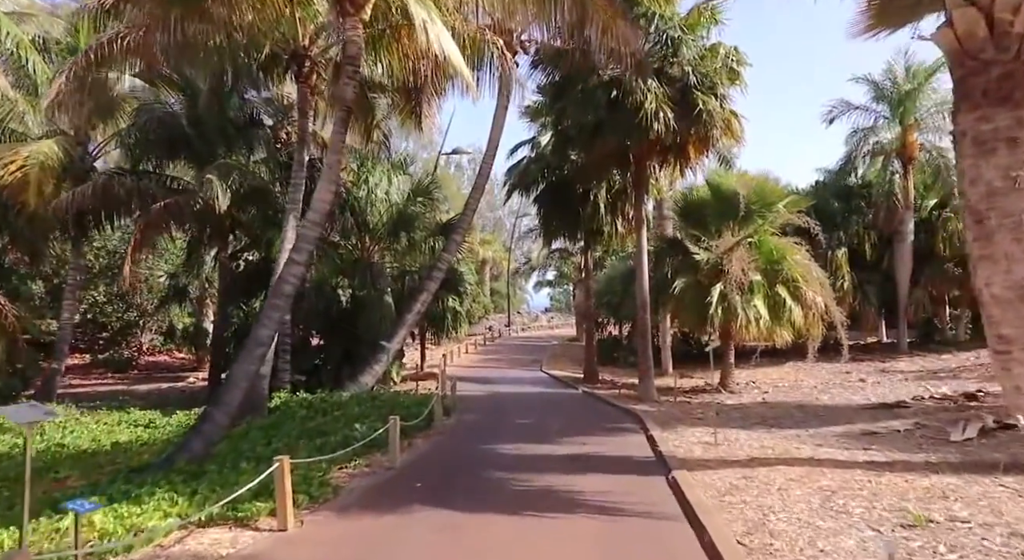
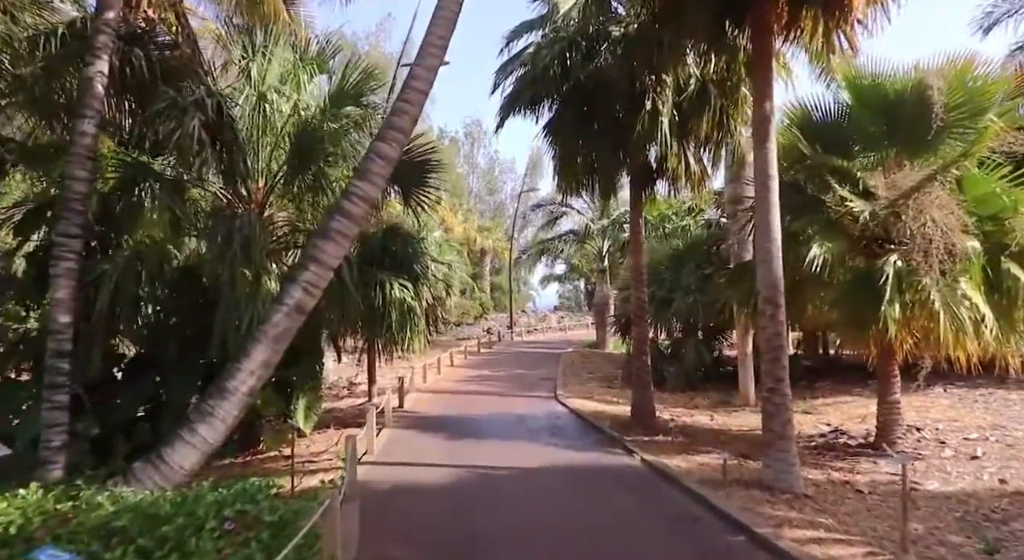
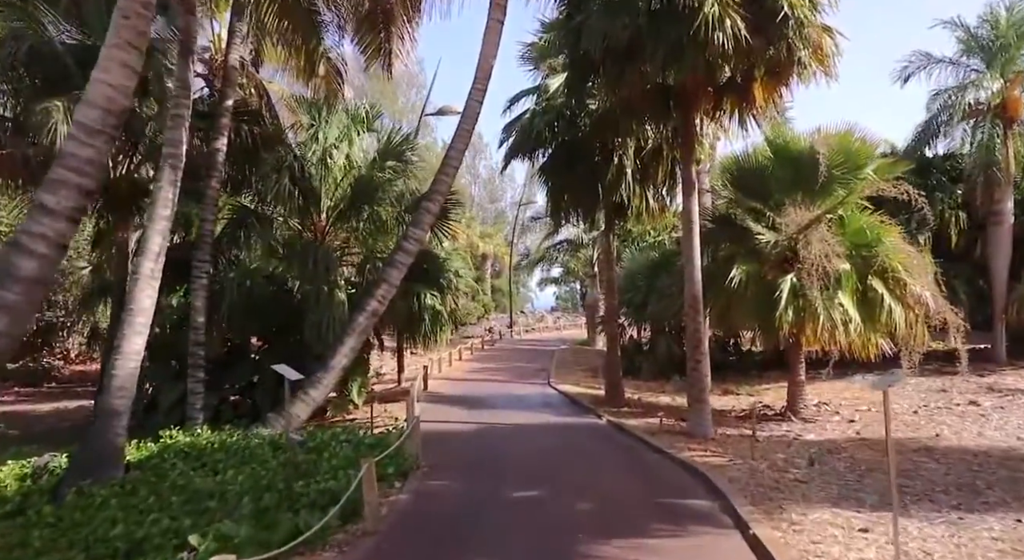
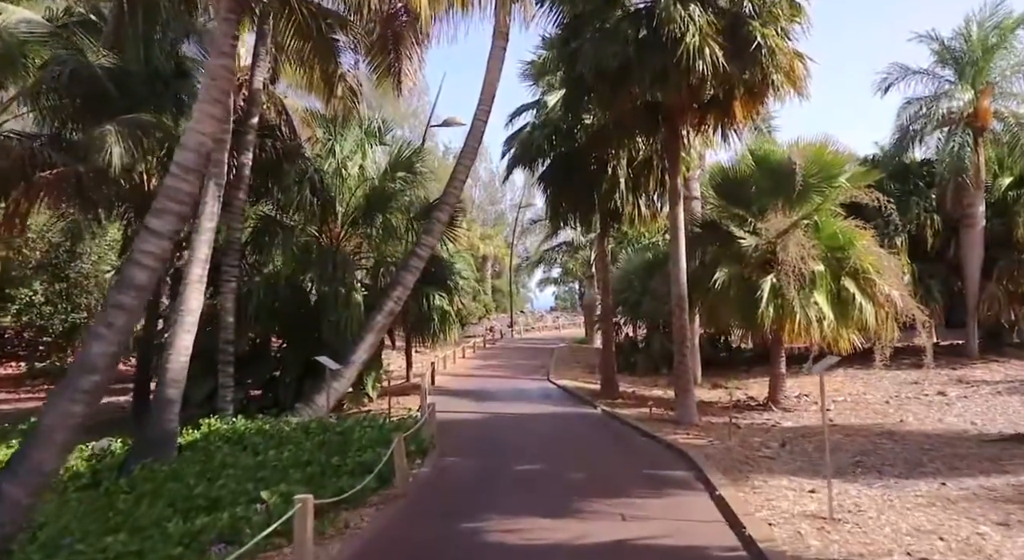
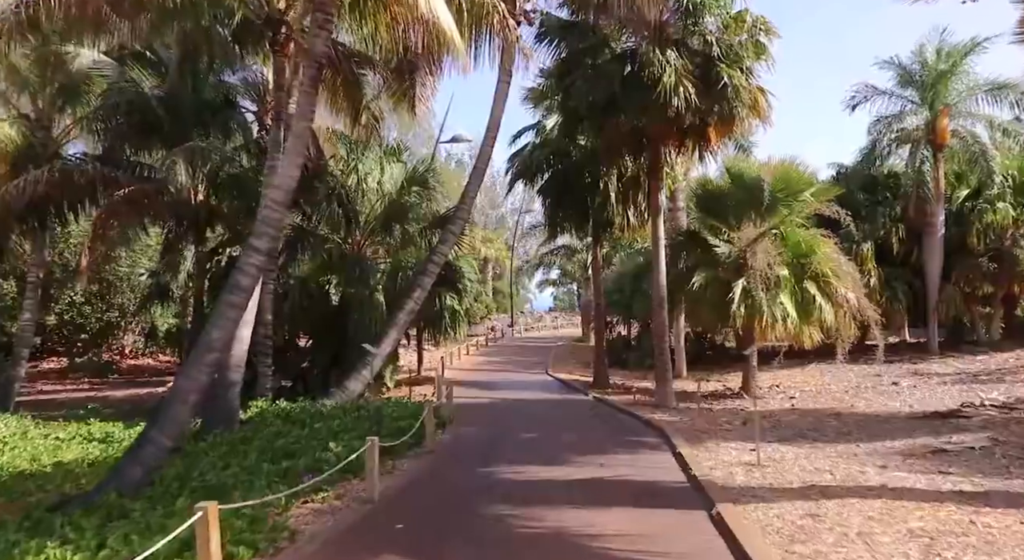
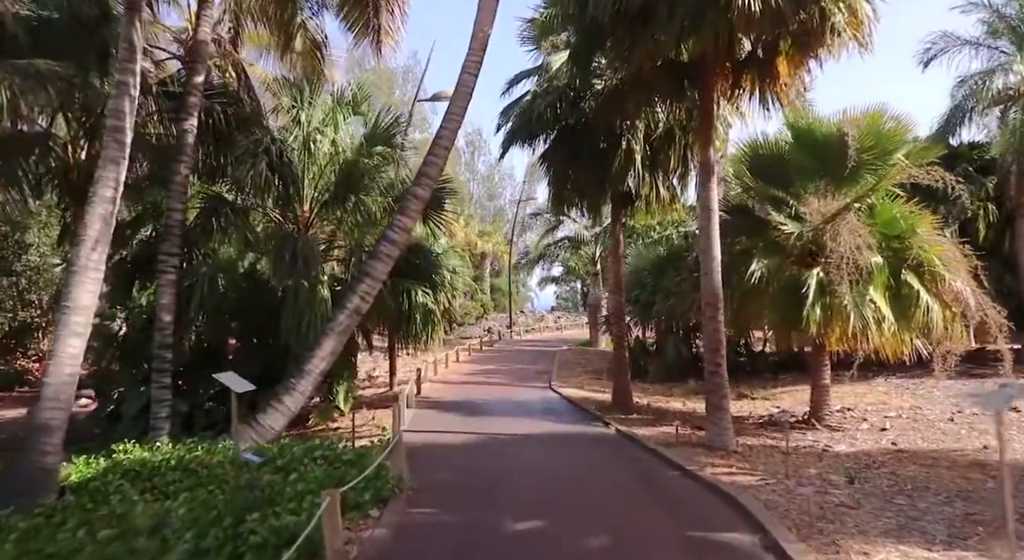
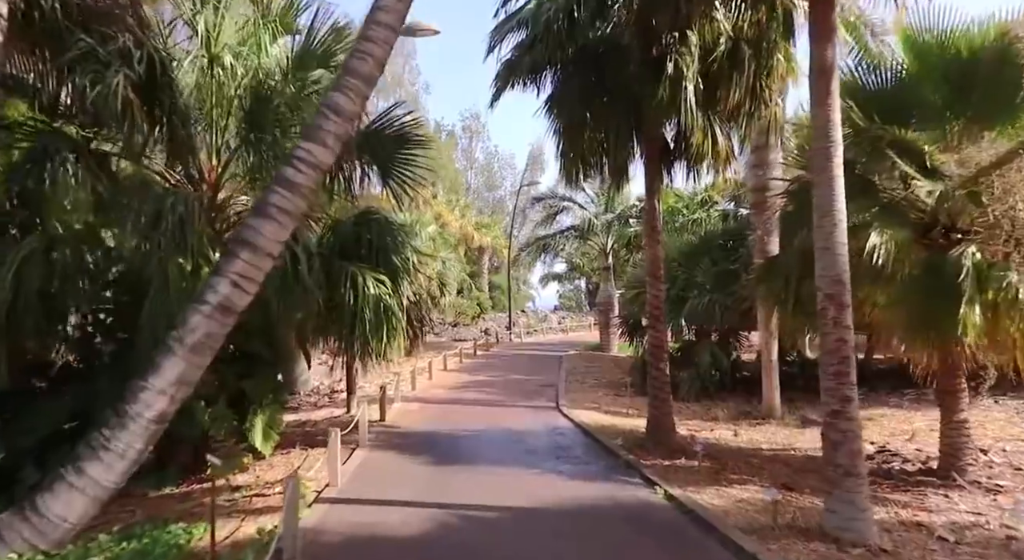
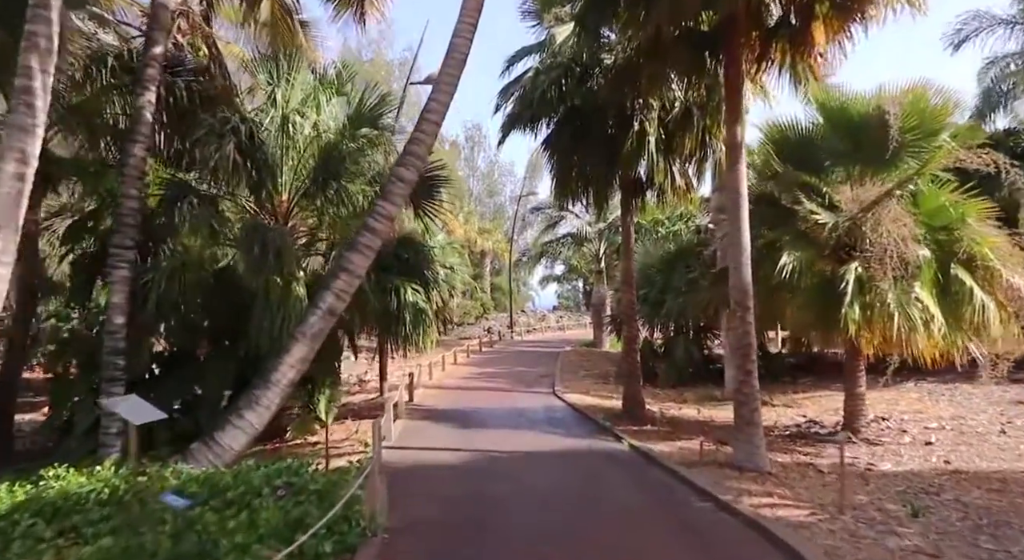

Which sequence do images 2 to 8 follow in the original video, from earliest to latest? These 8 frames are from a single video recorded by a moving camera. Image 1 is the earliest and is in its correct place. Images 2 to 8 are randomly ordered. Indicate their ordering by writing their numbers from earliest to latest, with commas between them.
5, 4, 3, 6, 8, 2, 7
